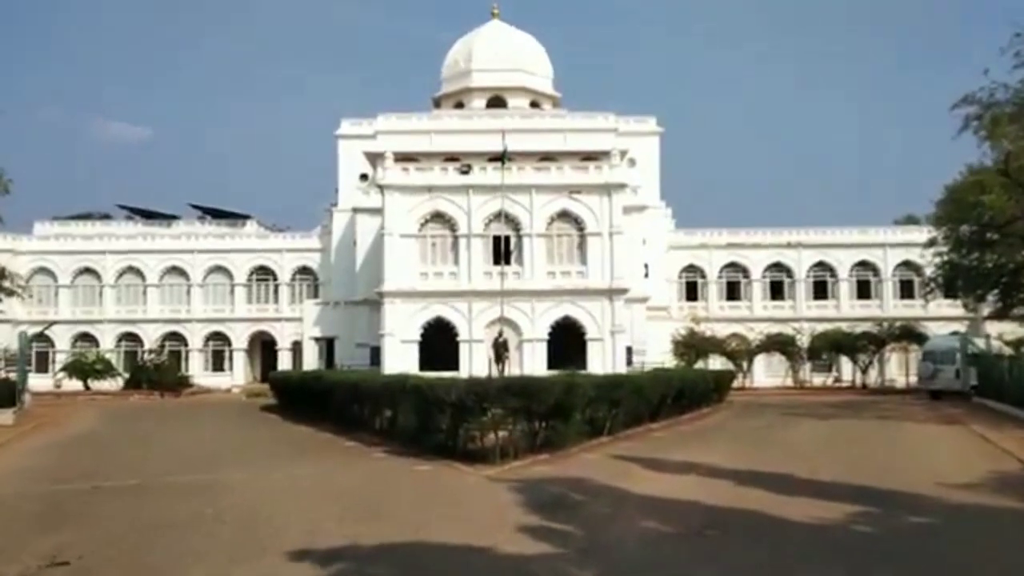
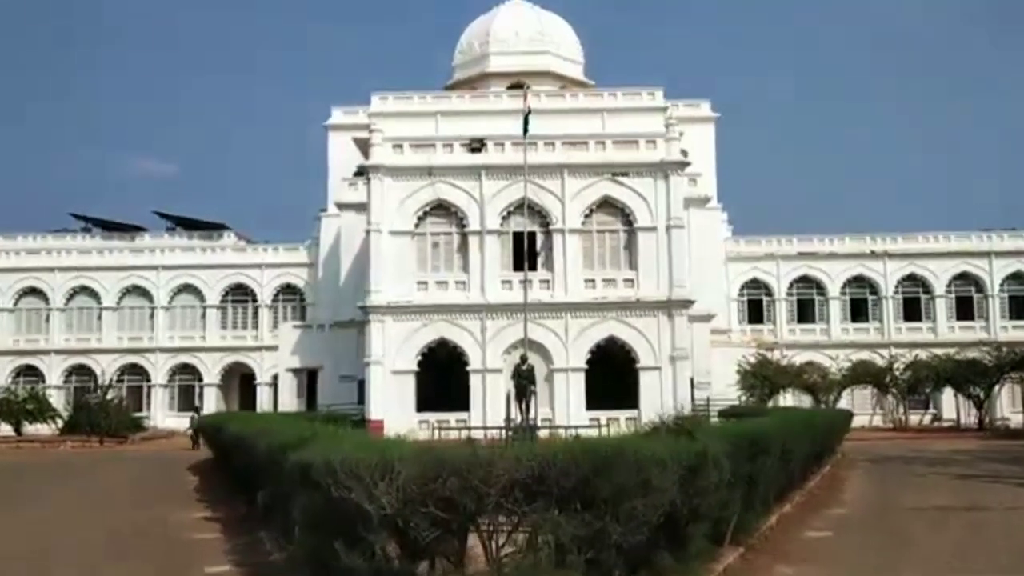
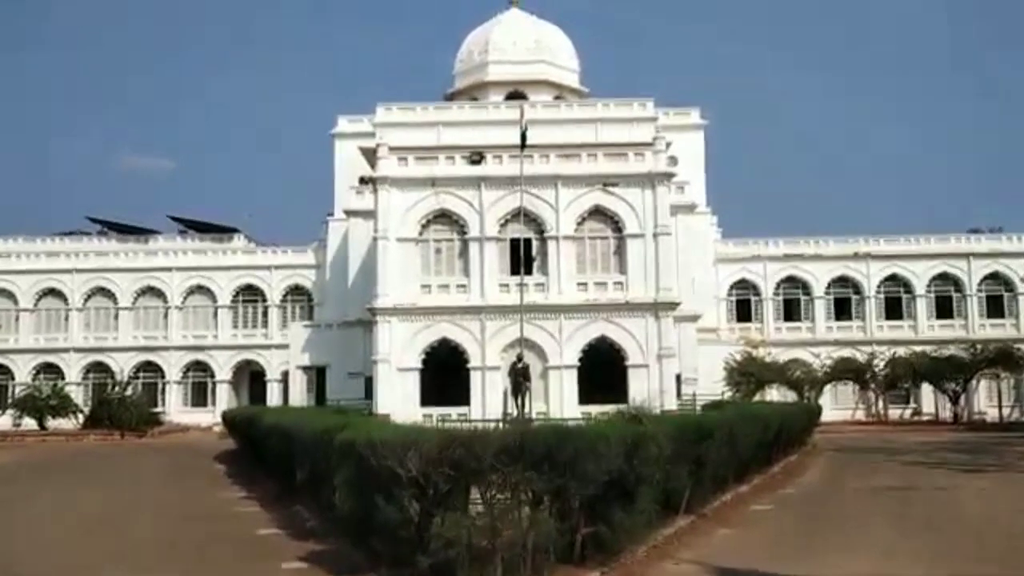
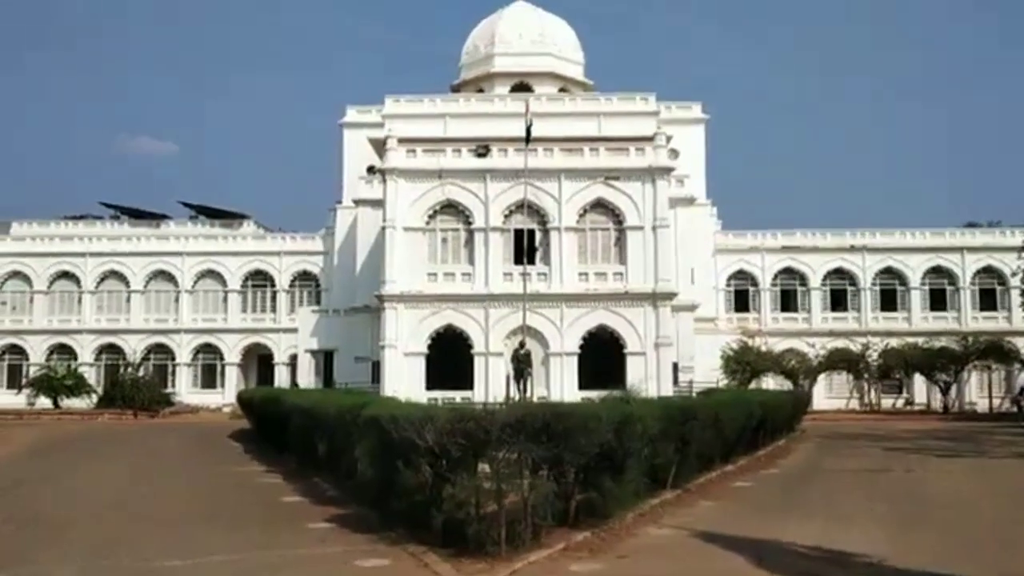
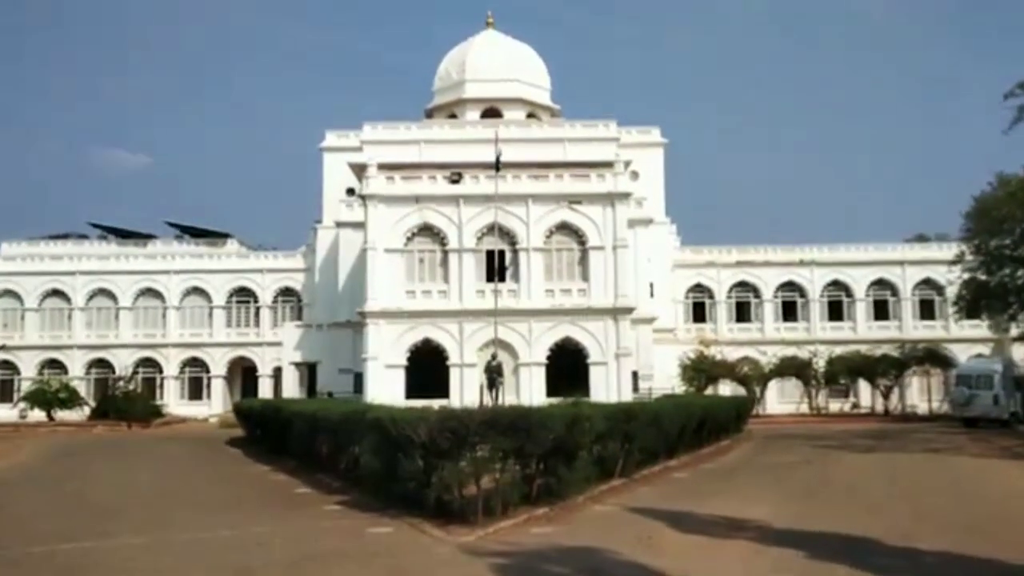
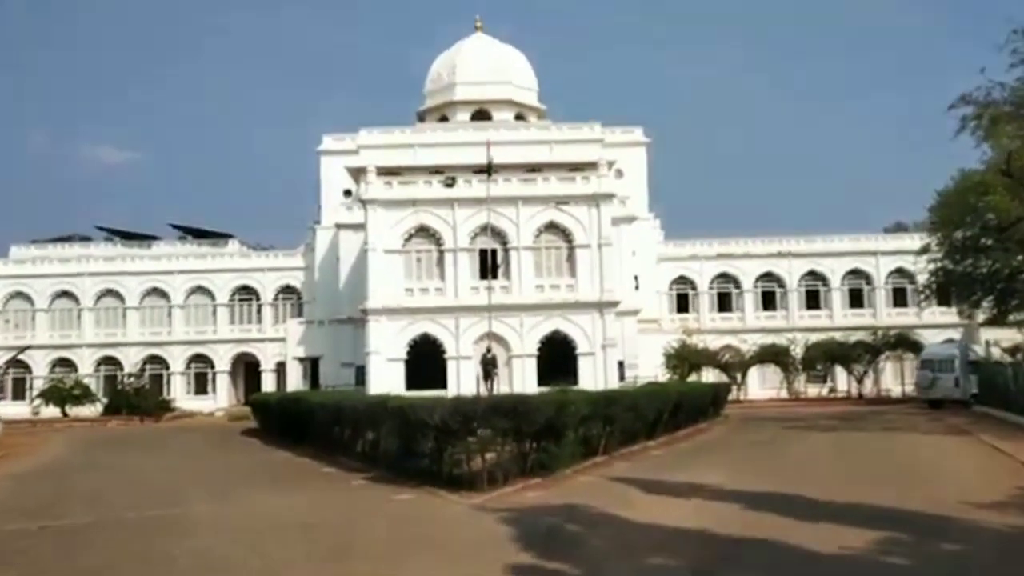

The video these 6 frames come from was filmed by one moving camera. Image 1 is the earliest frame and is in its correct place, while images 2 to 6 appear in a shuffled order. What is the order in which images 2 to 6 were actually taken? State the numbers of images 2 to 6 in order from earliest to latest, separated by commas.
6, 5, 4, 3, 2
